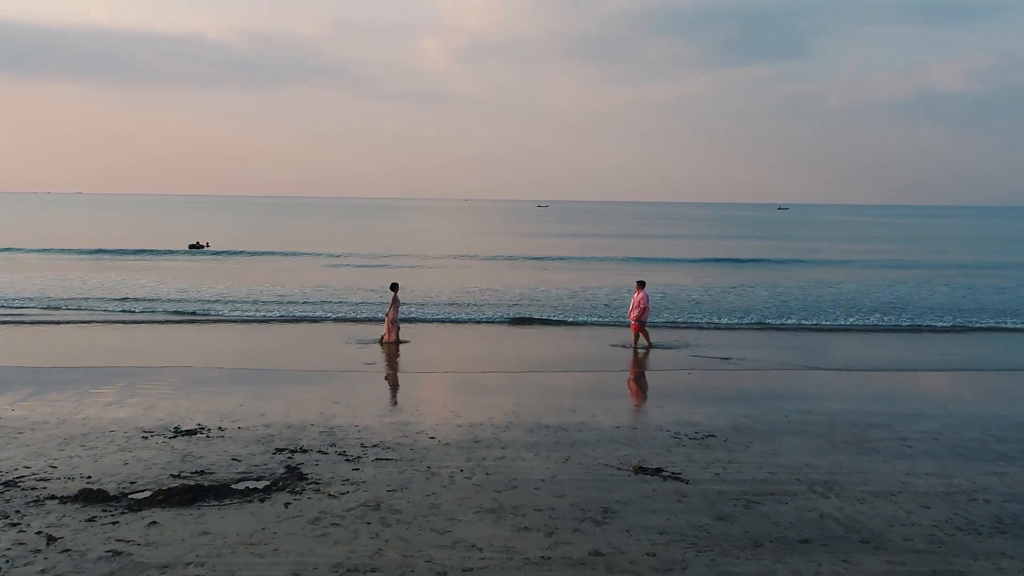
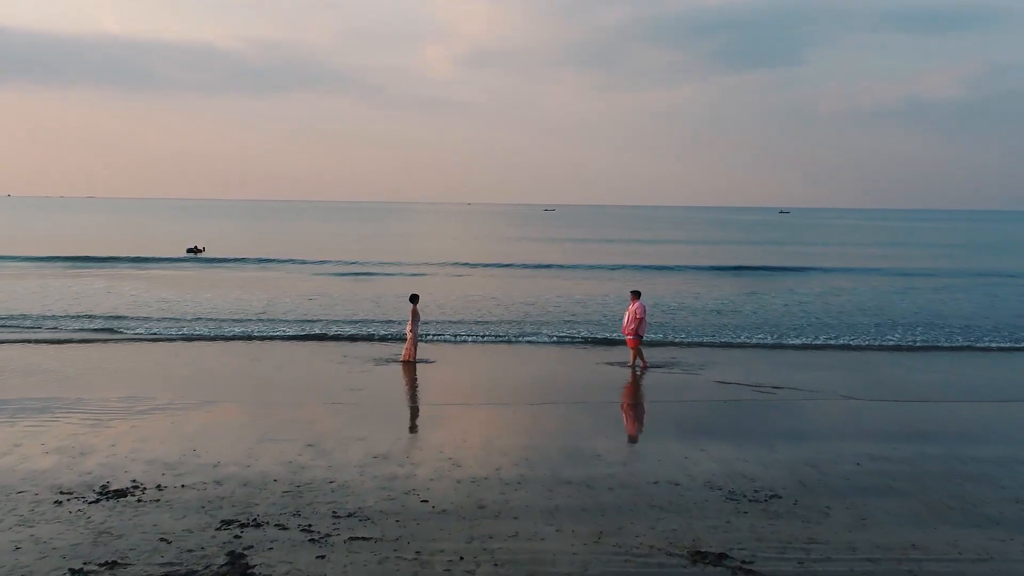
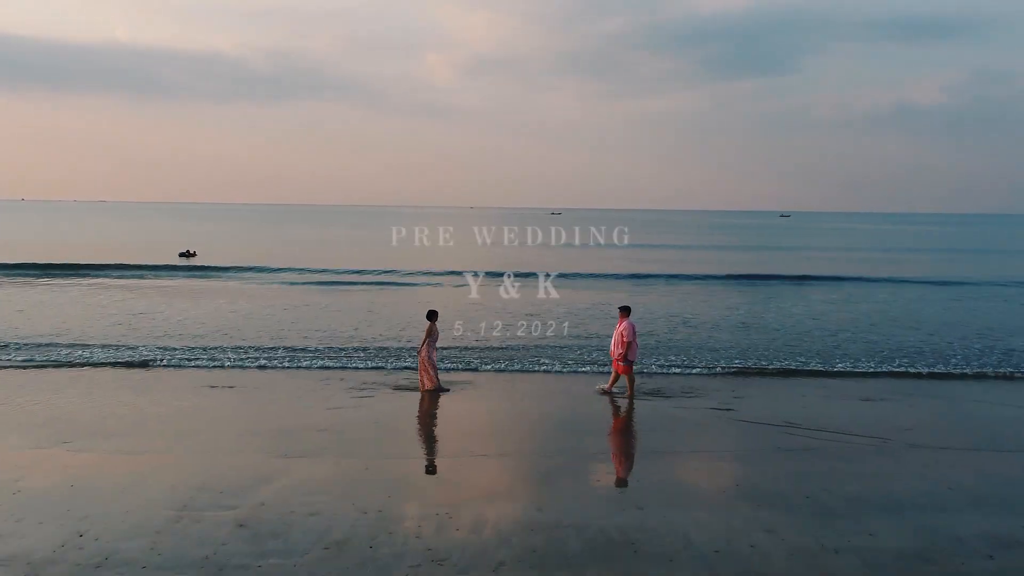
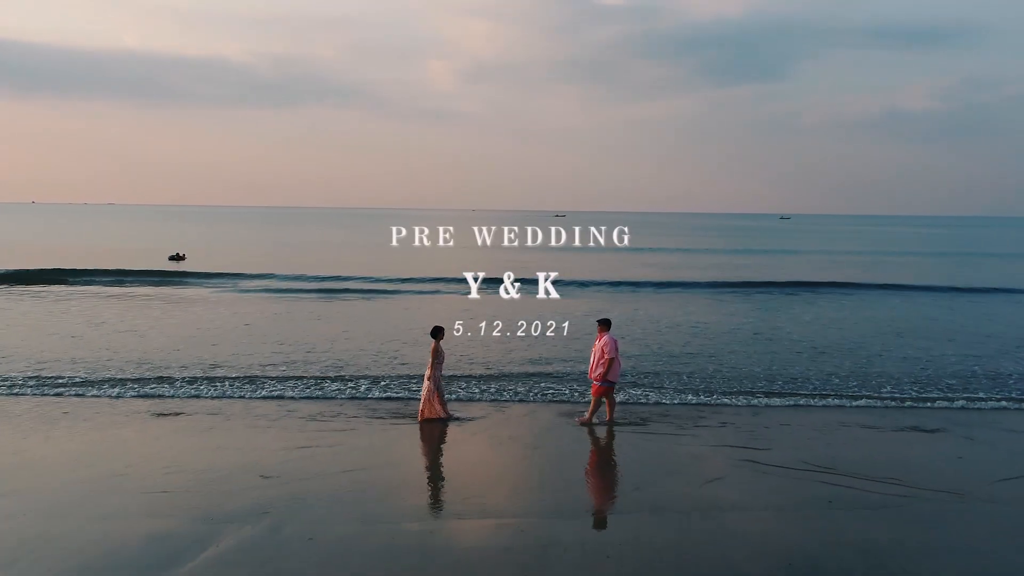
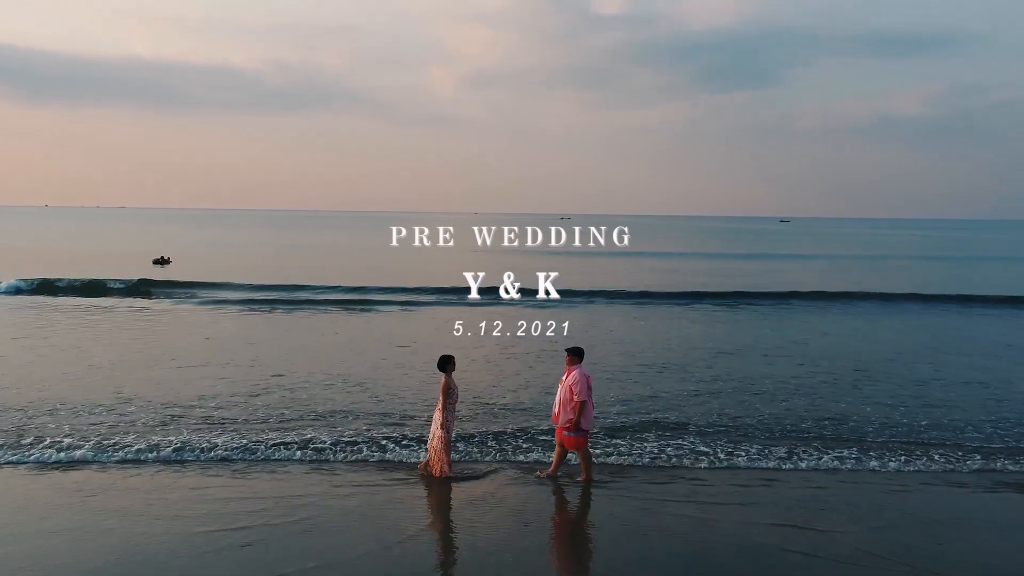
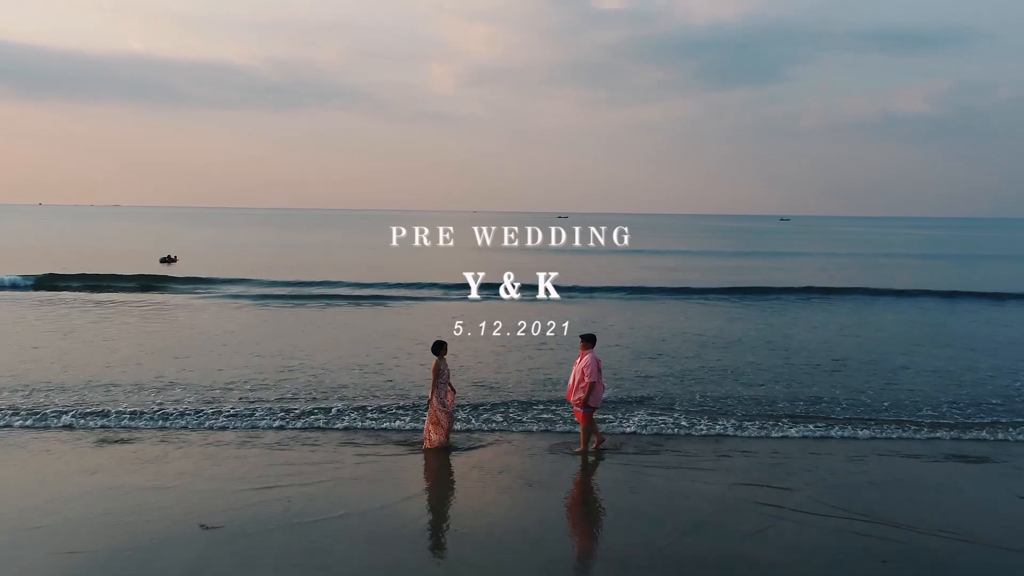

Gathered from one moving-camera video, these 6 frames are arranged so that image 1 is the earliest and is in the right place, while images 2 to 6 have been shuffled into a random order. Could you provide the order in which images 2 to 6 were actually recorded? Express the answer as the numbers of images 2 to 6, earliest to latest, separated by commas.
2, 3, 4, 6, 5
